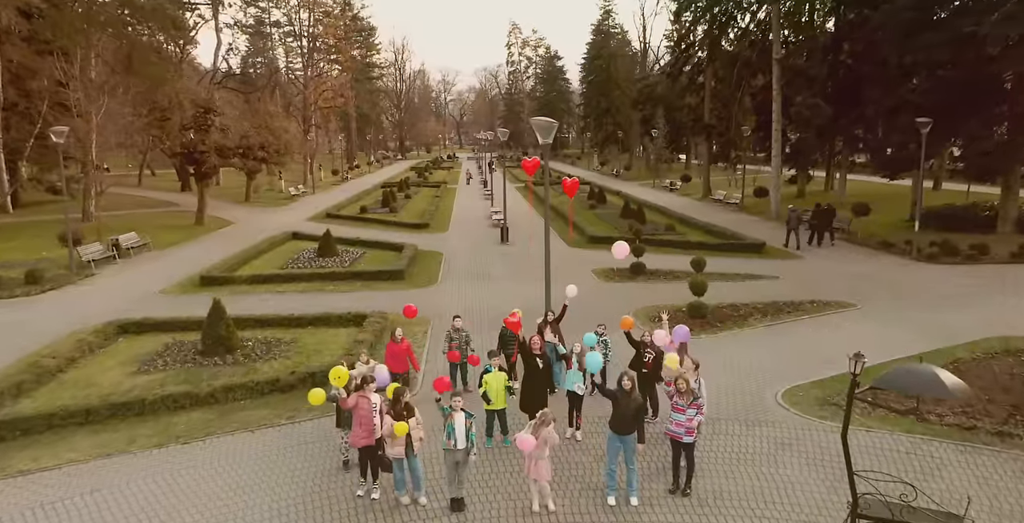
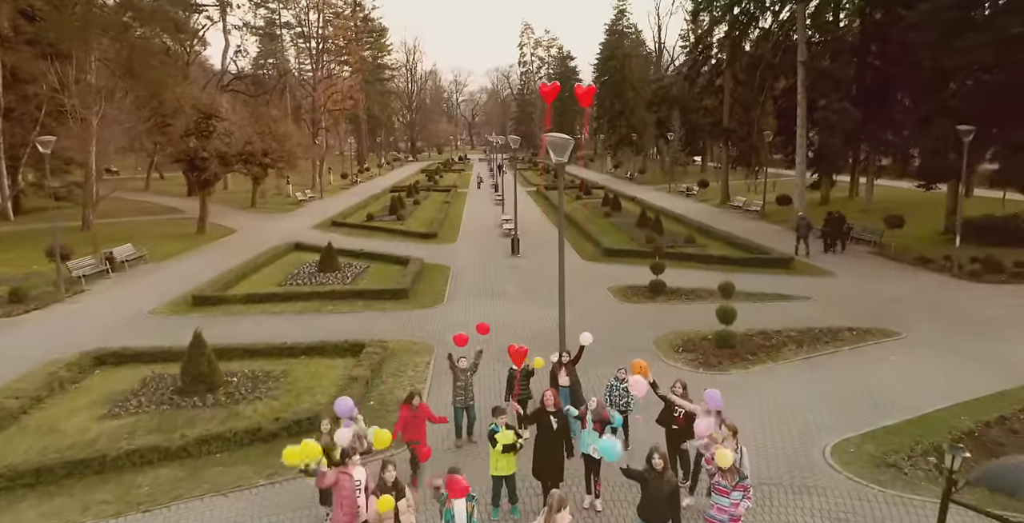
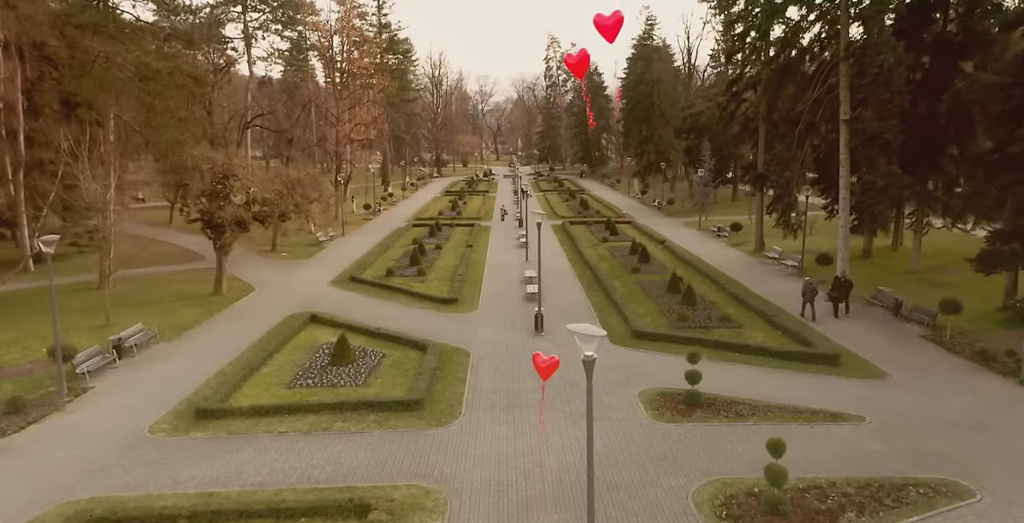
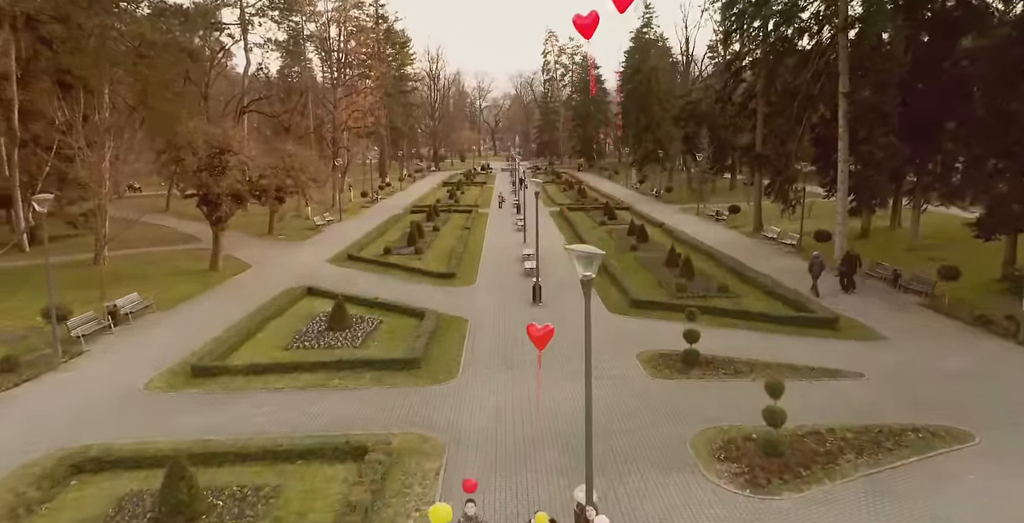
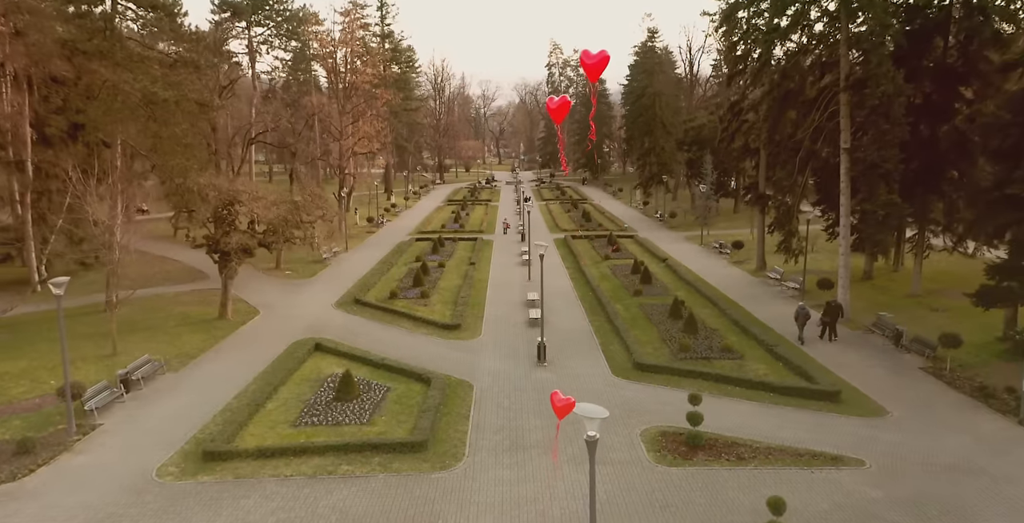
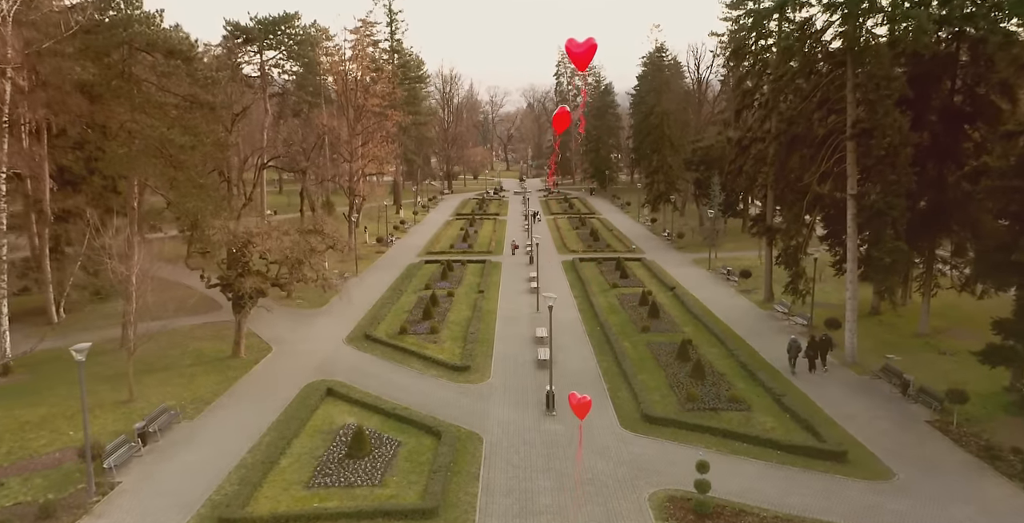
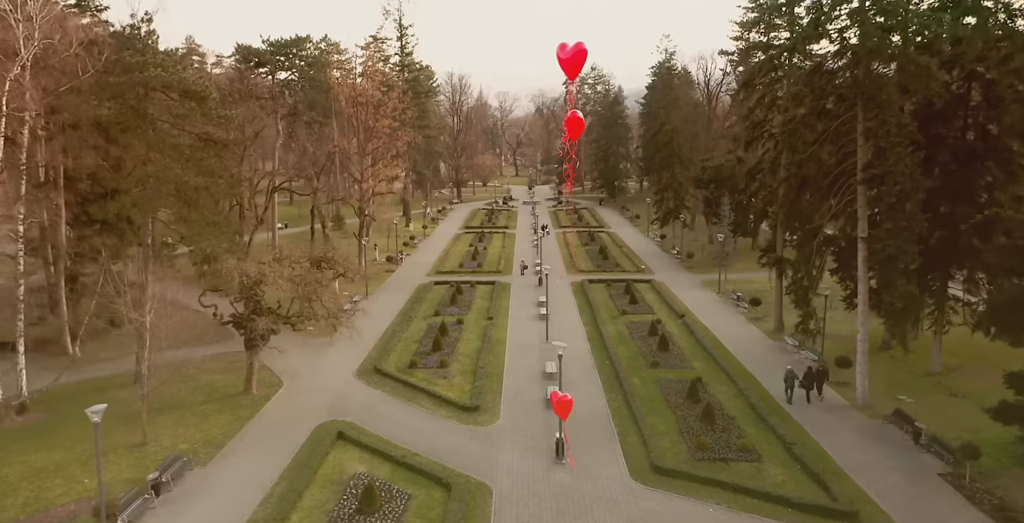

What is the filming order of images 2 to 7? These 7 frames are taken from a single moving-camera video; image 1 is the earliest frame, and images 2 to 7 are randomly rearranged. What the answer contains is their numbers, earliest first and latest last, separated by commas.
2, 4, 3, 5, 6, 7
